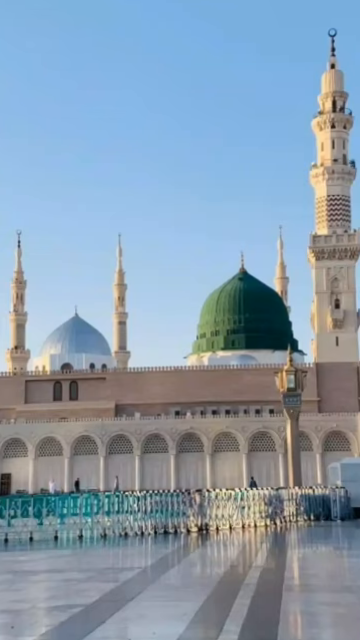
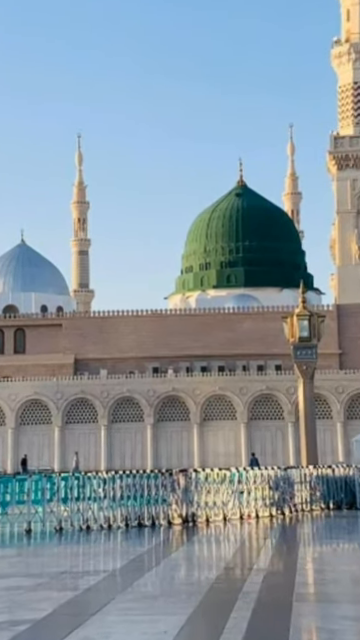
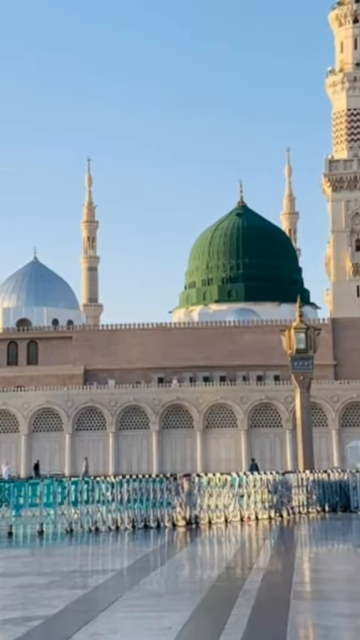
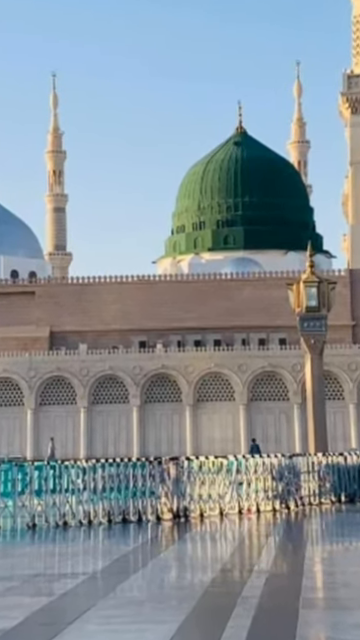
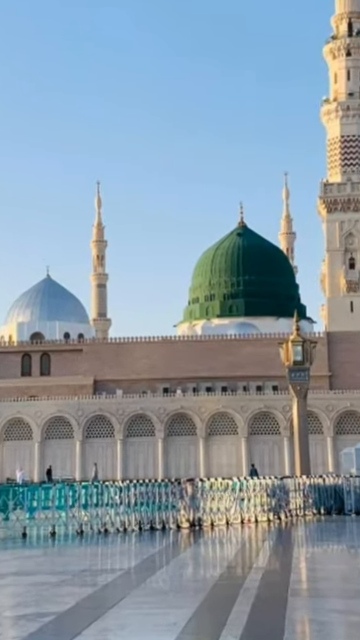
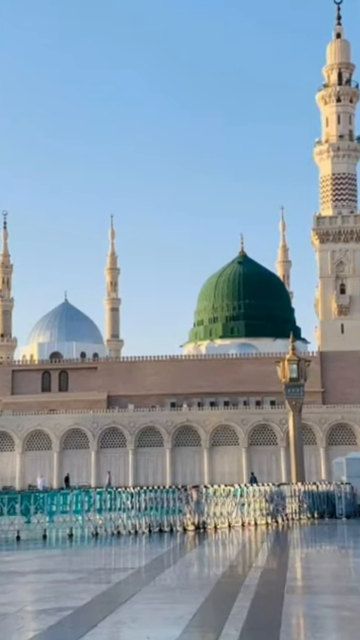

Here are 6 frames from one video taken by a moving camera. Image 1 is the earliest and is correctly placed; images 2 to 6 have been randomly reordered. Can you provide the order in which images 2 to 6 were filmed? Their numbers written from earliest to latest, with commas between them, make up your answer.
6, 5, 3, 2, 4
